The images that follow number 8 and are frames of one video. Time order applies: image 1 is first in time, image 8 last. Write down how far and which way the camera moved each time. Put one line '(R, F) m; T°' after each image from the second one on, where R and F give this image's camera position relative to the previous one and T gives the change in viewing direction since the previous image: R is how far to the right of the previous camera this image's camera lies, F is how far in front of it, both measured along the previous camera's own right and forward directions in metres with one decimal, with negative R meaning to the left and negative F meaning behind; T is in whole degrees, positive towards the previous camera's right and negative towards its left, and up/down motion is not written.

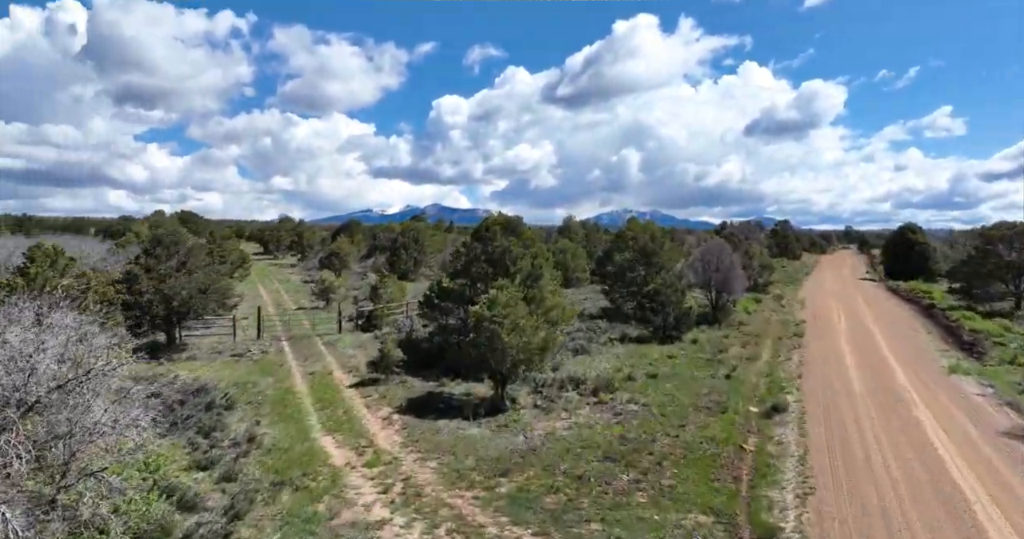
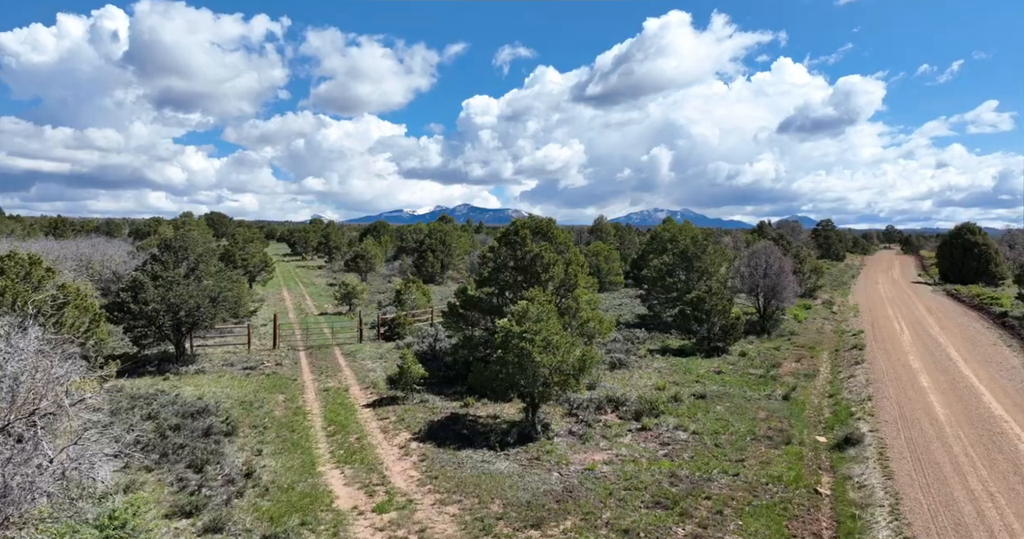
(-0.1, +2.8) m; -2°
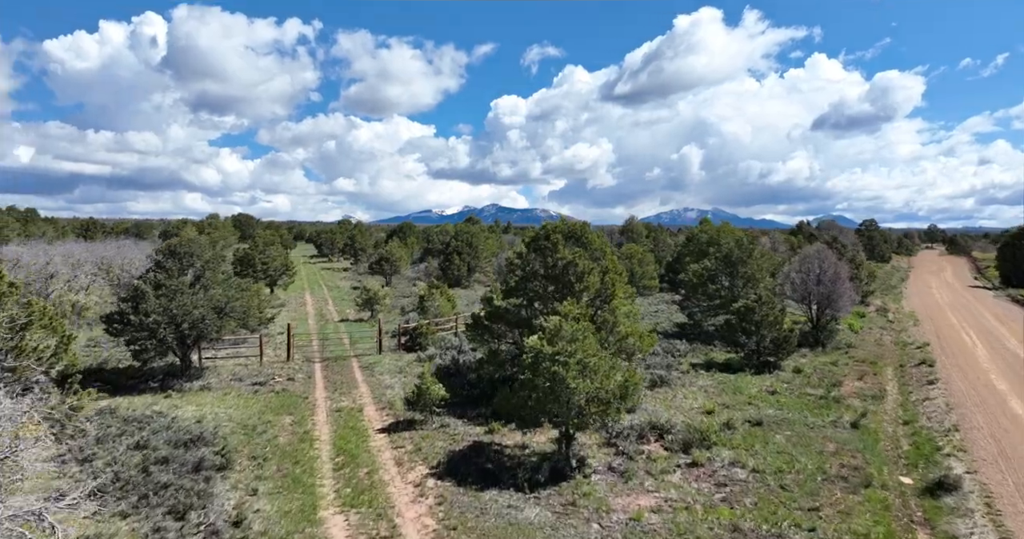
(-0.1, +2.8) m; -2°
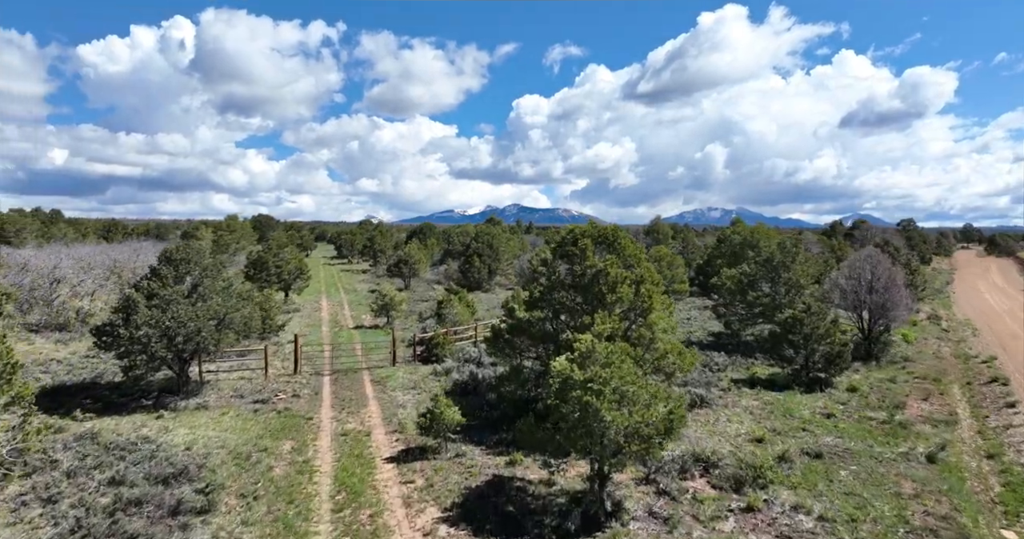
(-0.1, +2.7) m; -2°
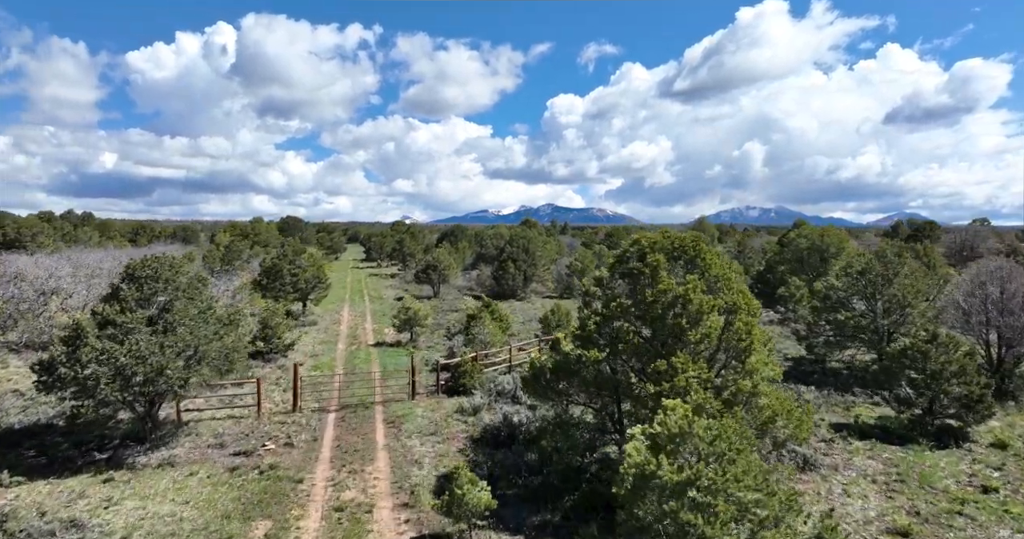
(-0.3, +5.8) m; -3°
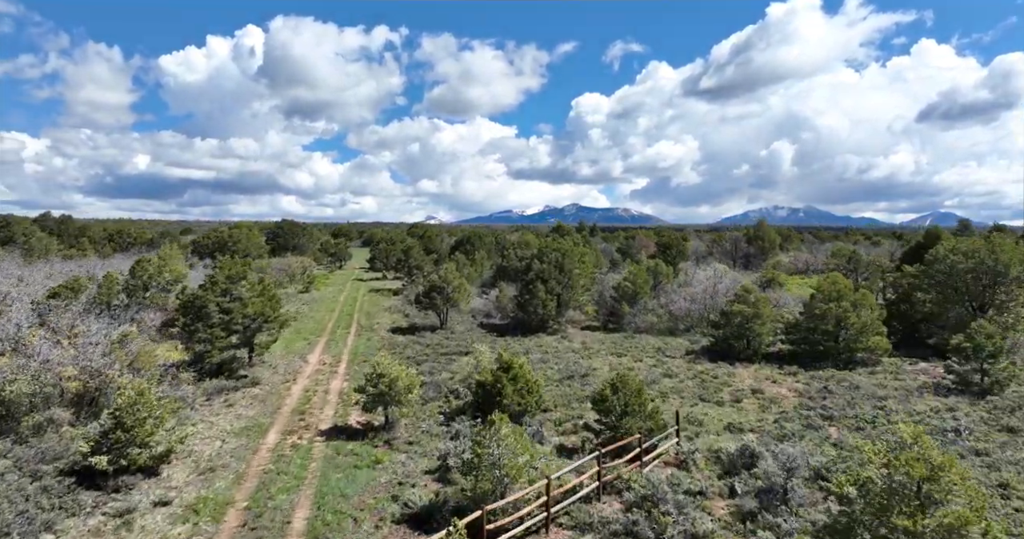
(-0.4, +16.6) m; -2°
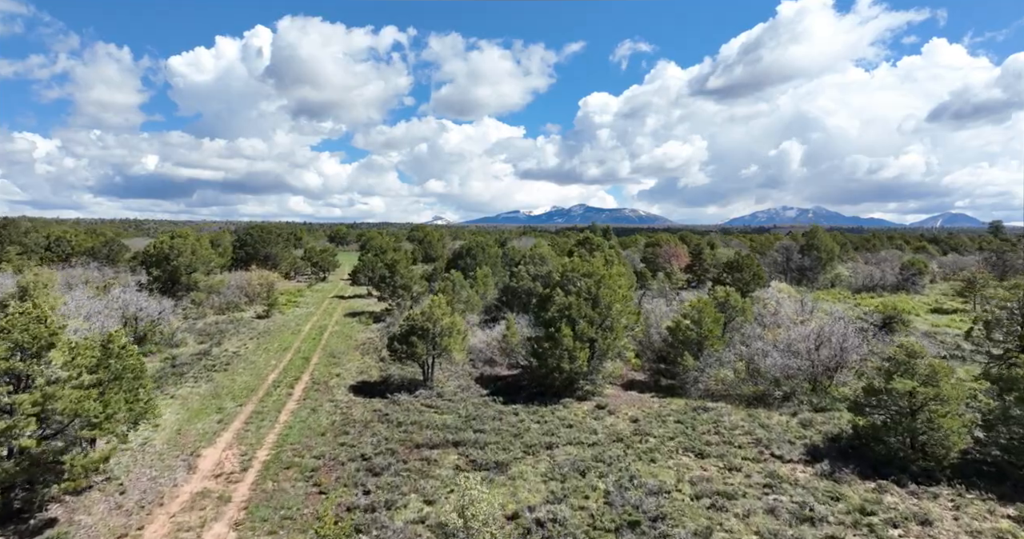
(-0.3, +16.2) m; -1°
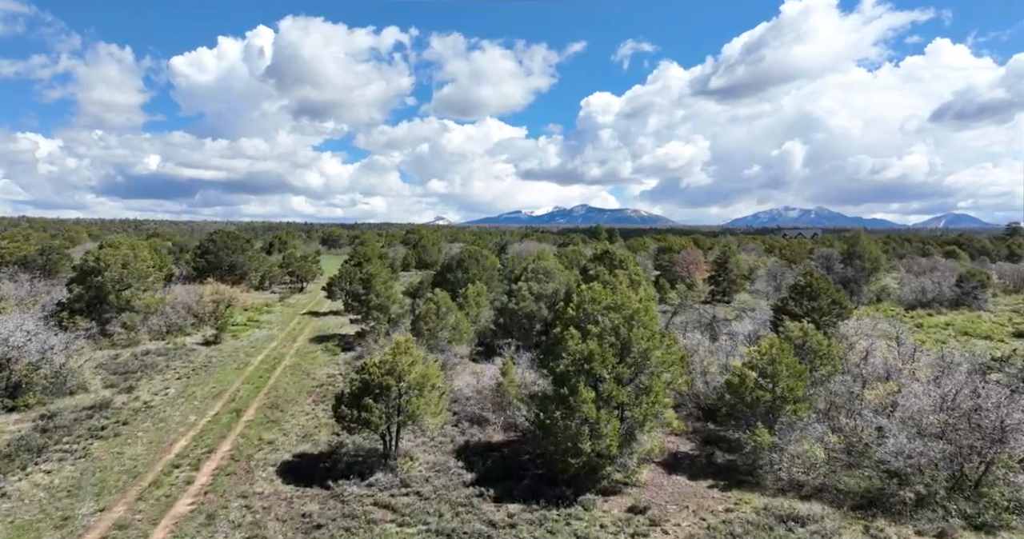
(+0.2, +11.4) m; 0°
